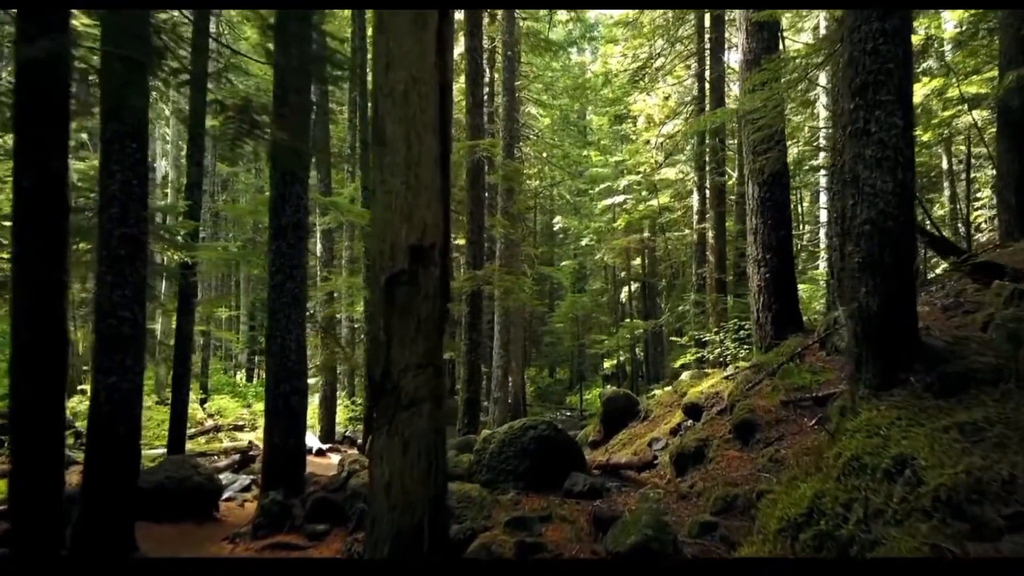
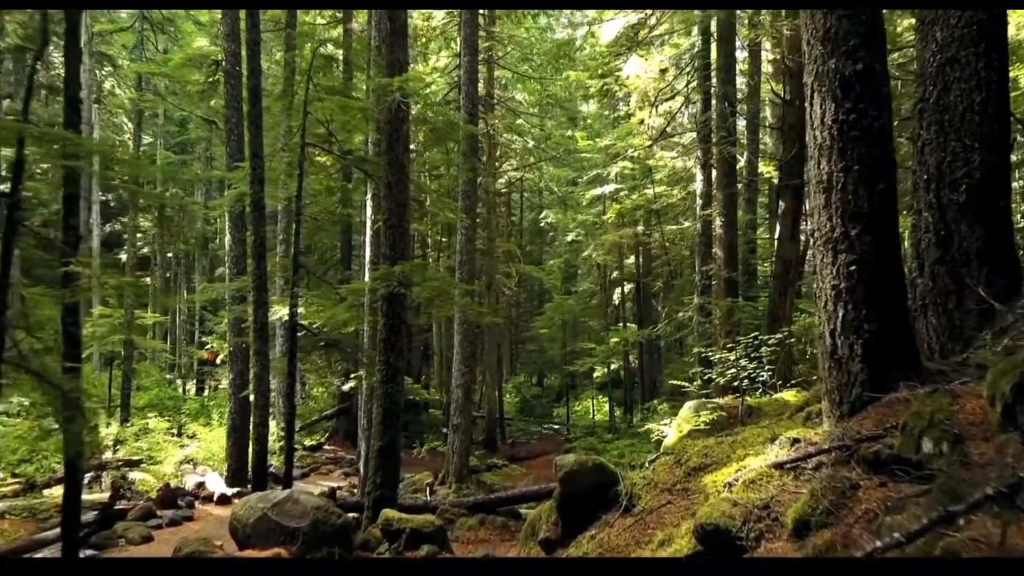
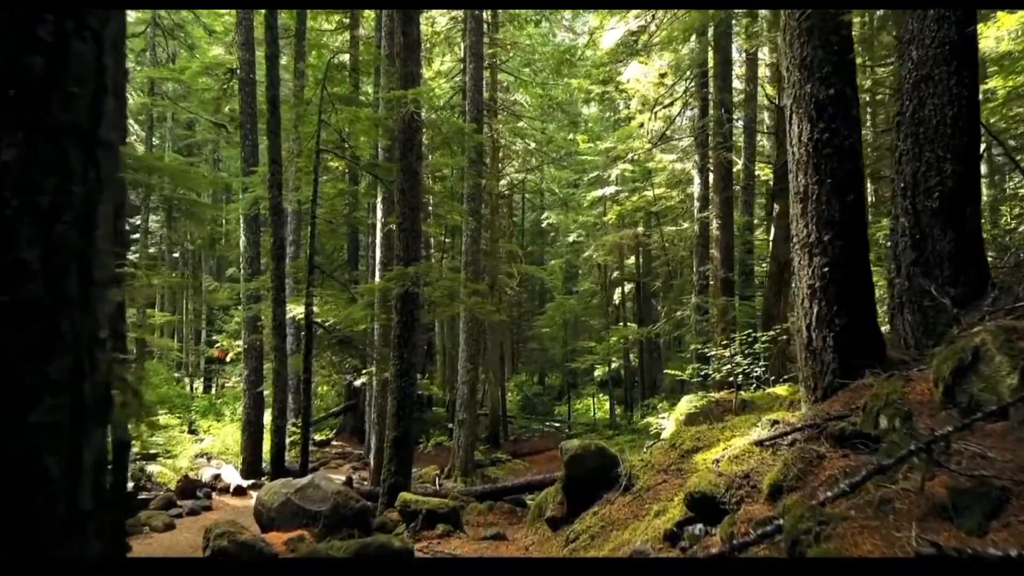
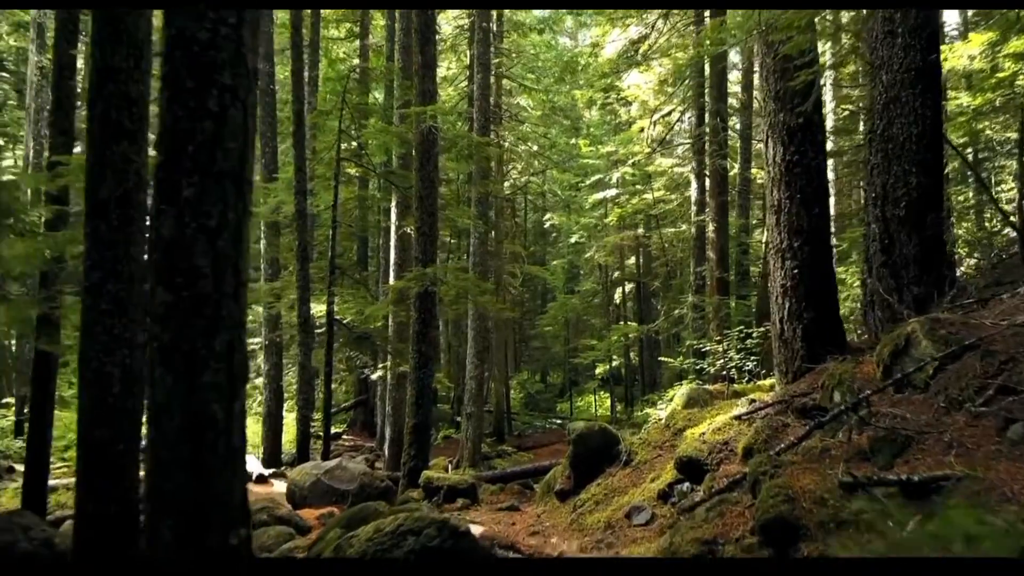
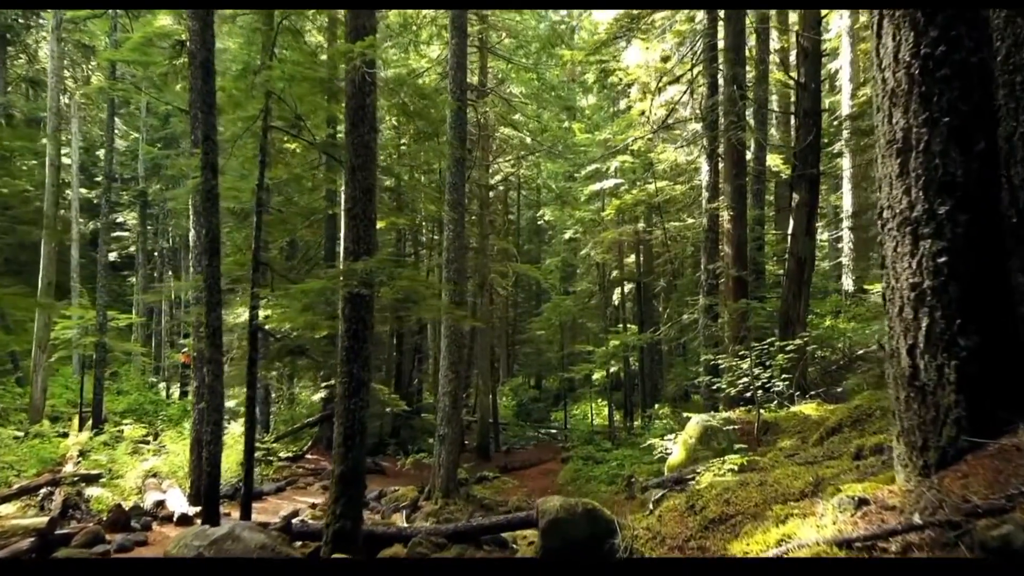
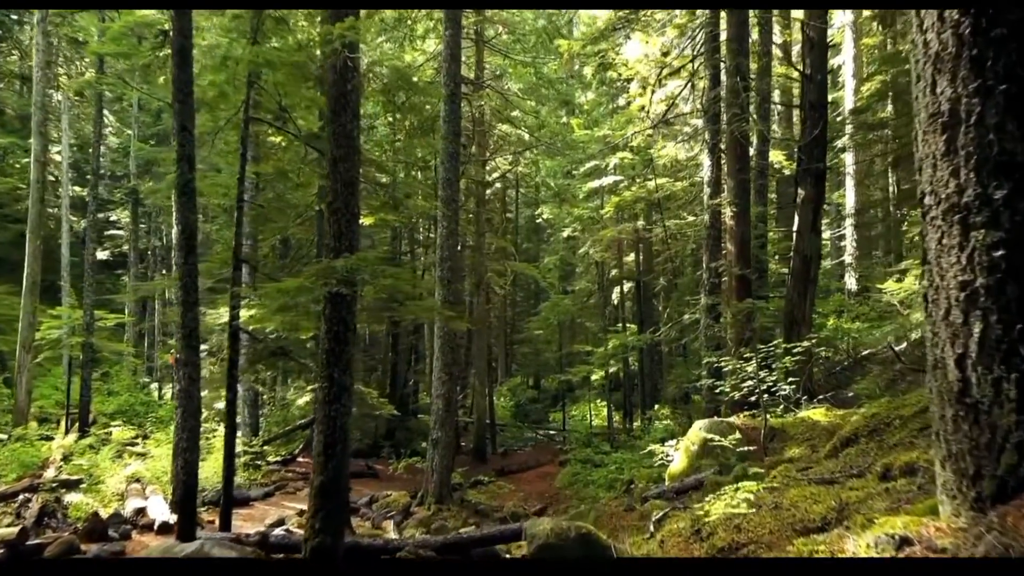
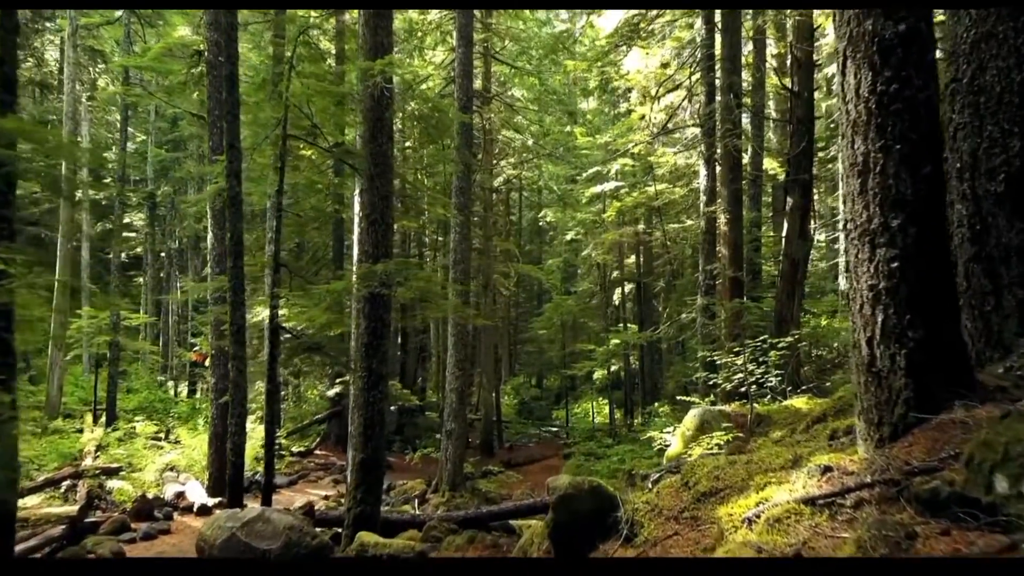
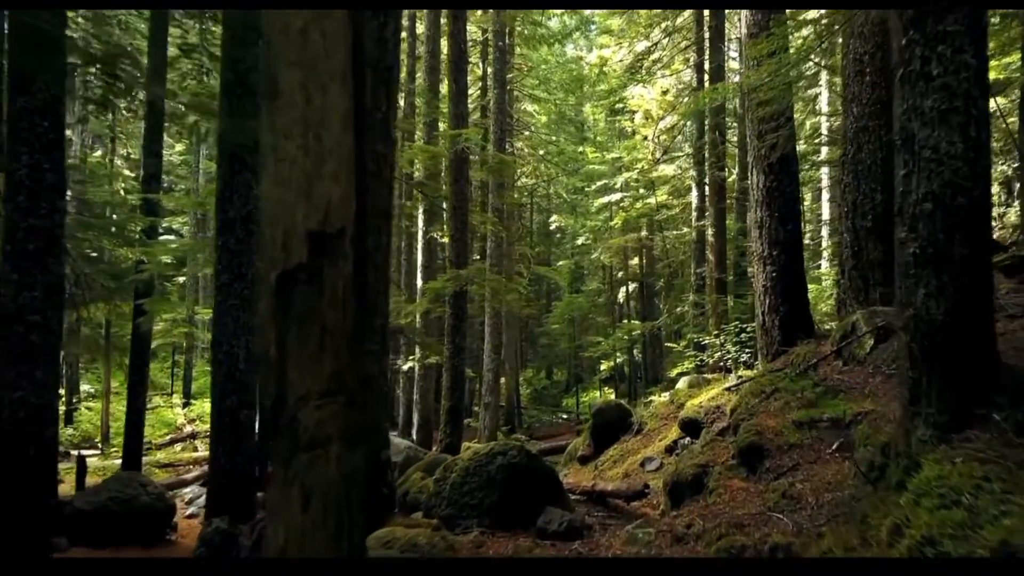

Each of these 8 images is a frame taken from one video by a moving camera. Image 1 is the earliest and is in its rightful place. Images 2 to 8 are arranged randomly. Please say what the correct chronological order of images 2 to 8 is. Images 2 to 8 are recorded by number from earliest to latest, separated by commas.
8, 4, 3, 2, 7, 5, 6
